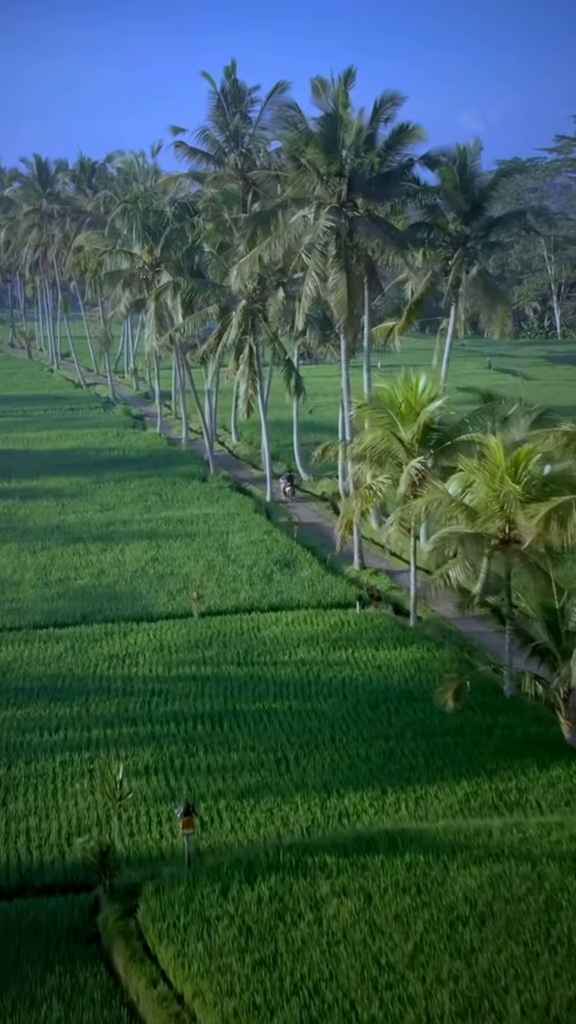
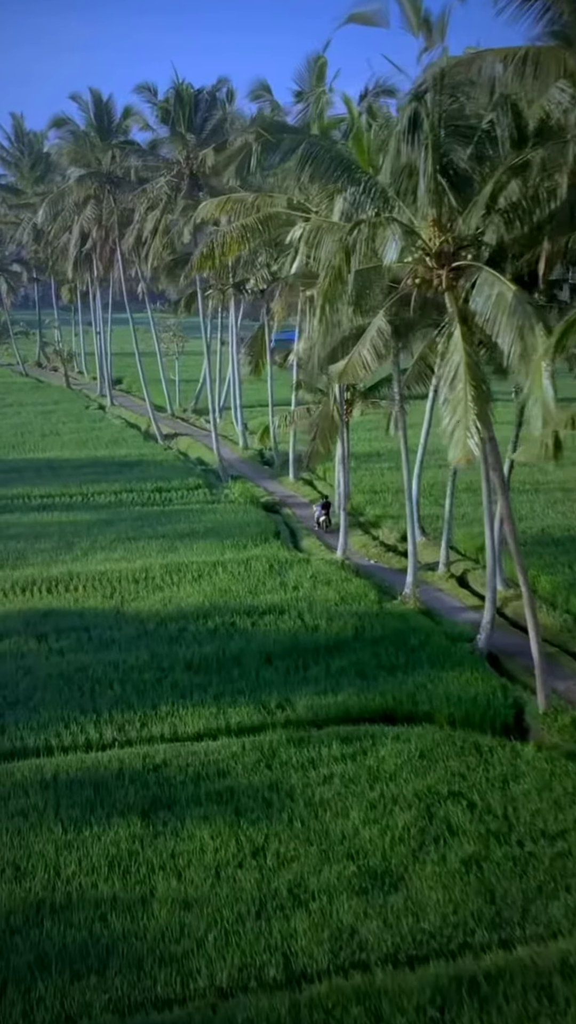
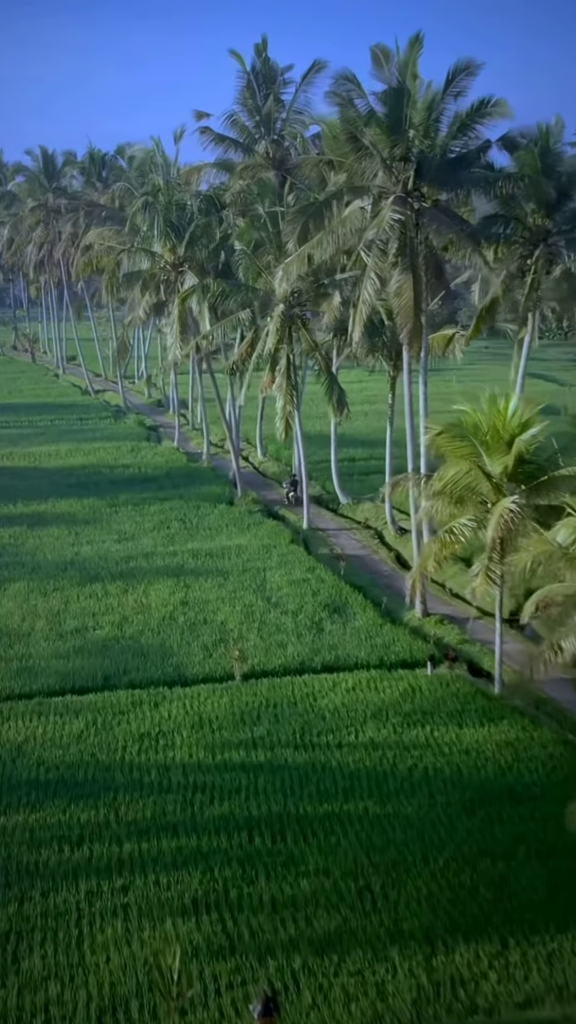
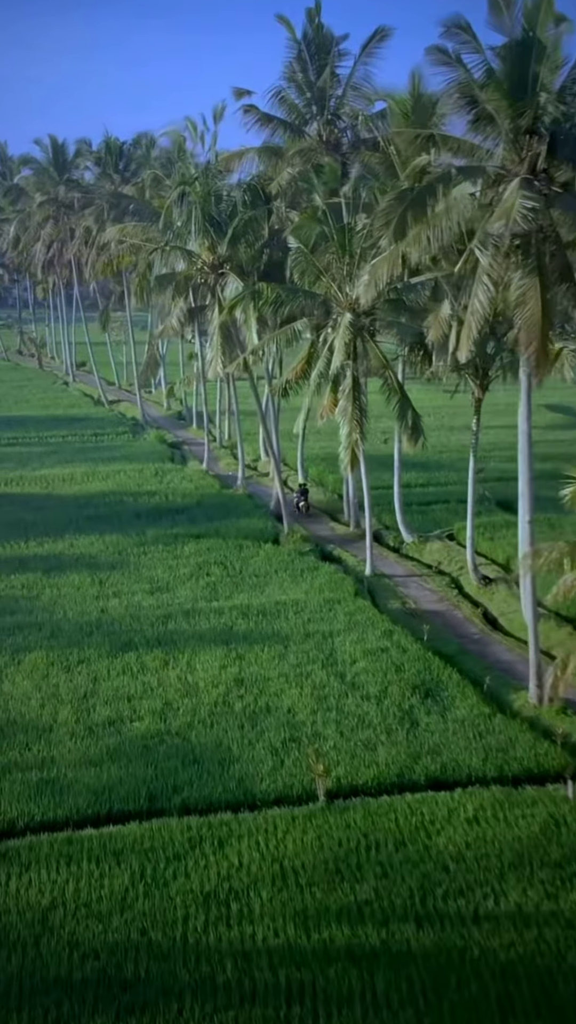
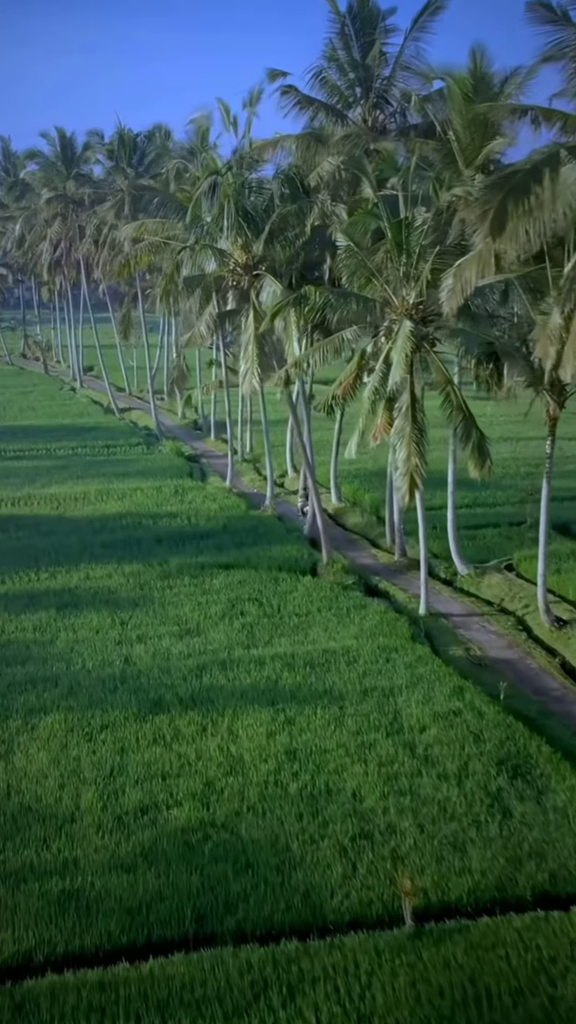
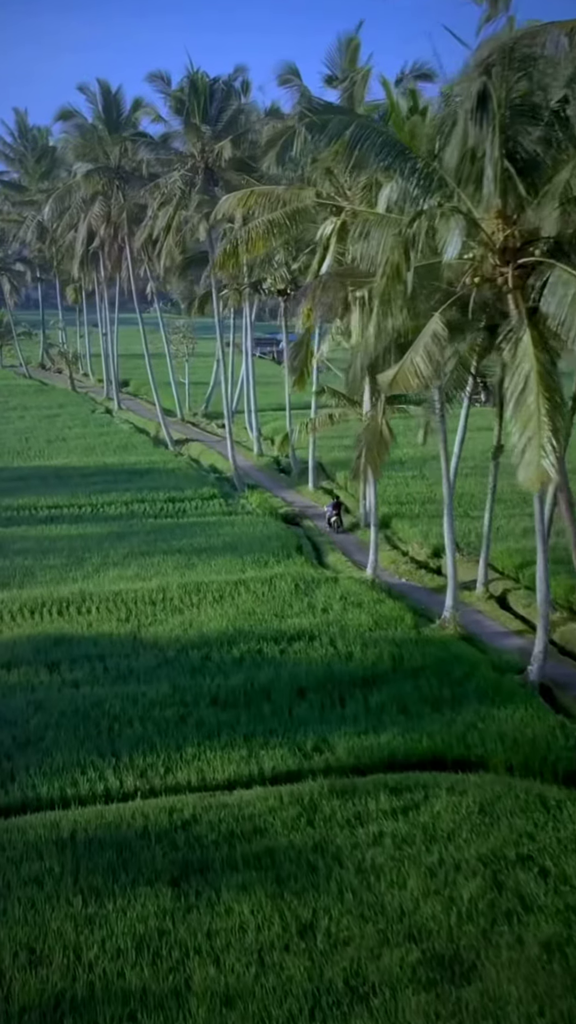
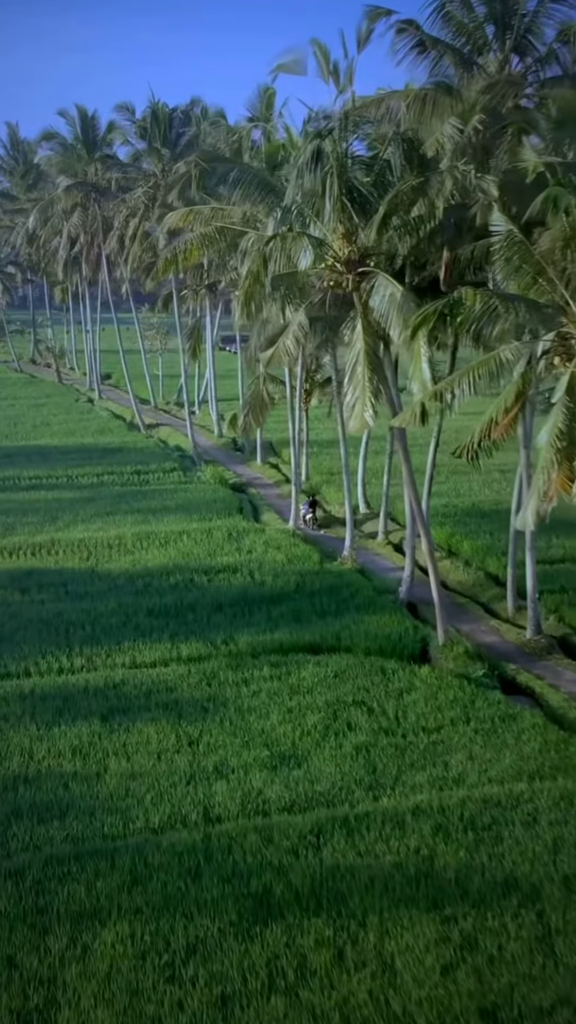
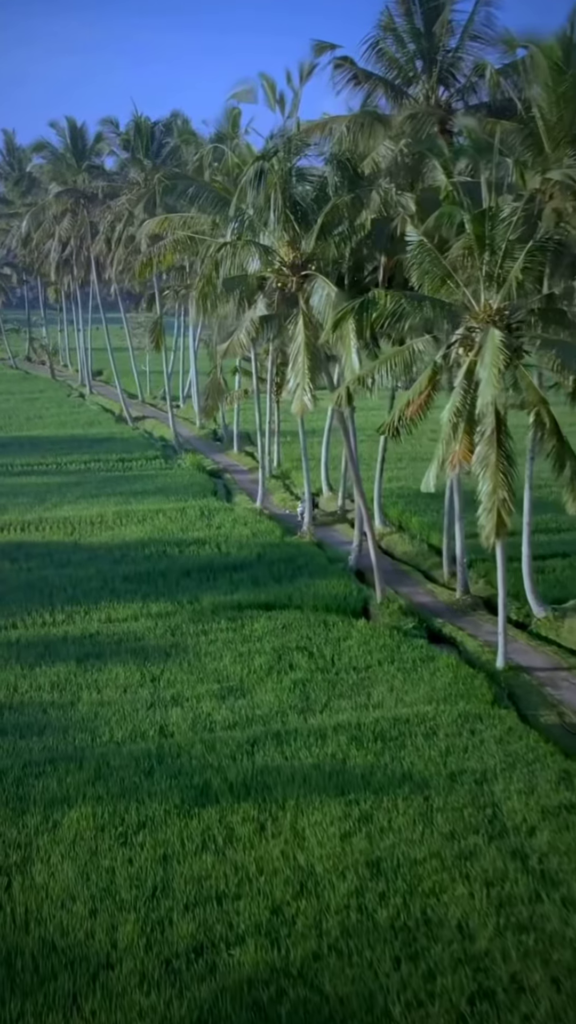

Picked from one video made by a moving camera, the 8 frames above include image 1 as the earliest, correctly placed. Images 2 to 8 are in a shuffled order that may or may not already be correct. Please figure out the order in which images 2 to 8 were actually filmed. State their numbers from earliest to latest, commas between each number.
3, 4, 5, 8, 7, 2, 6
